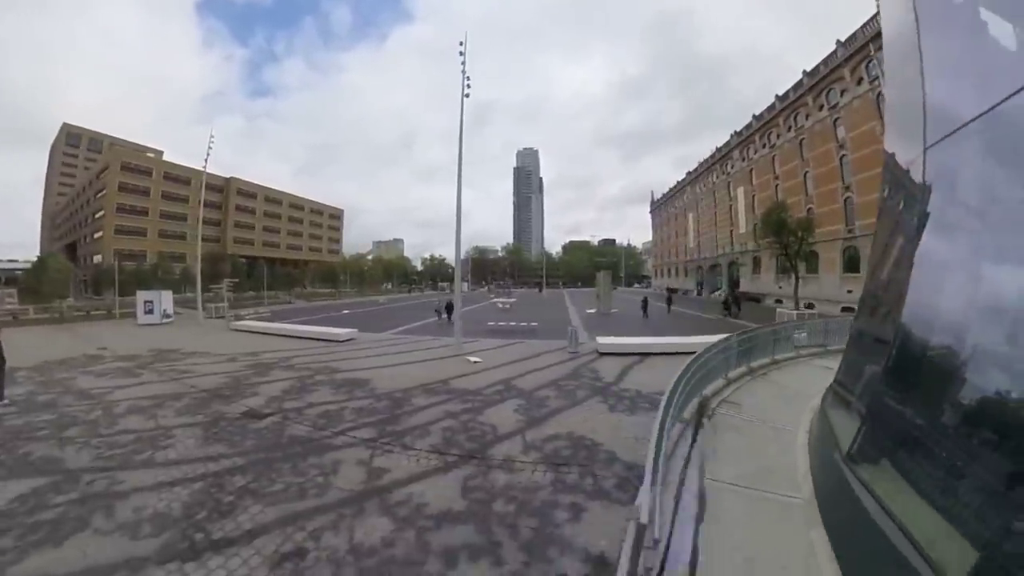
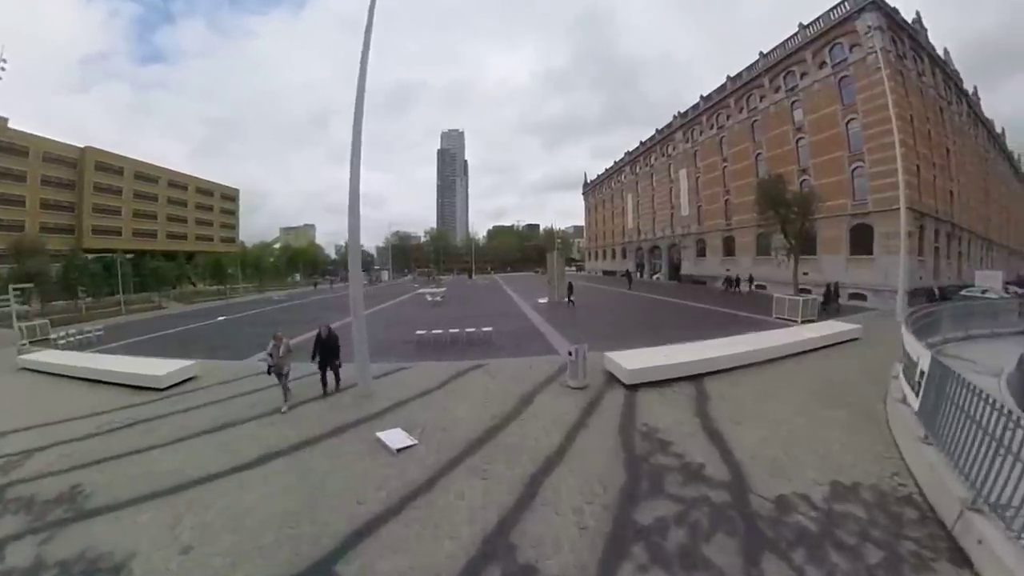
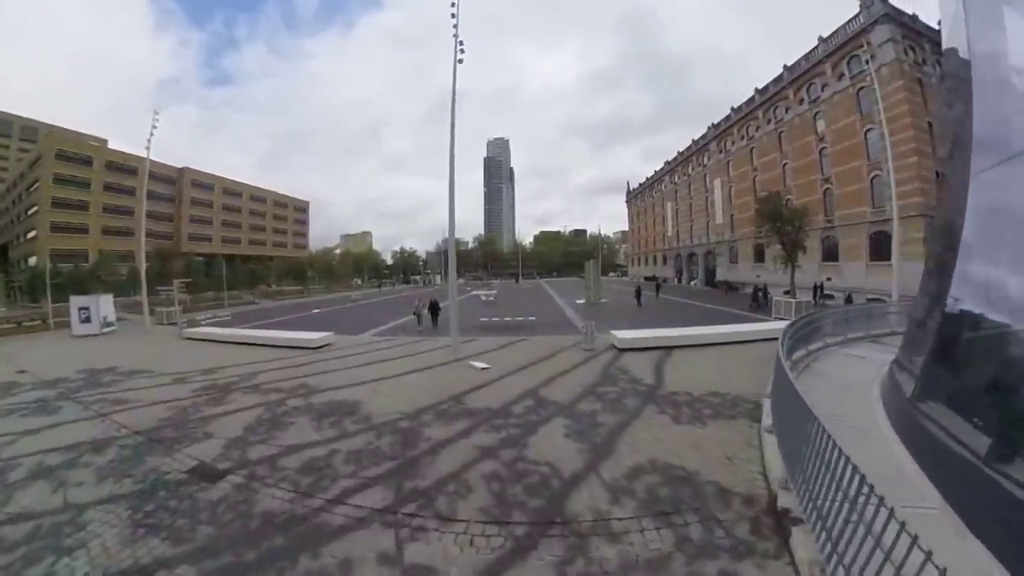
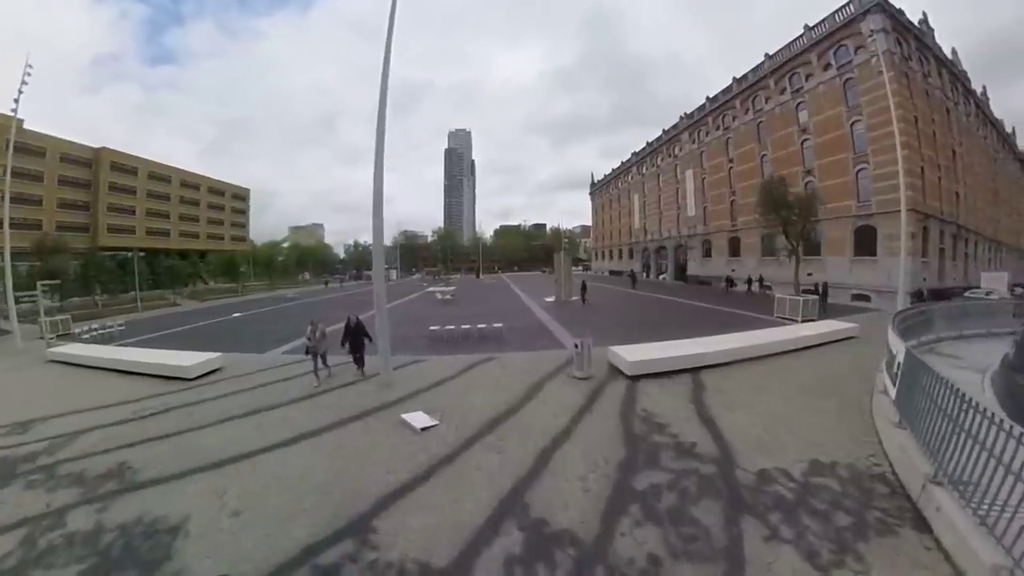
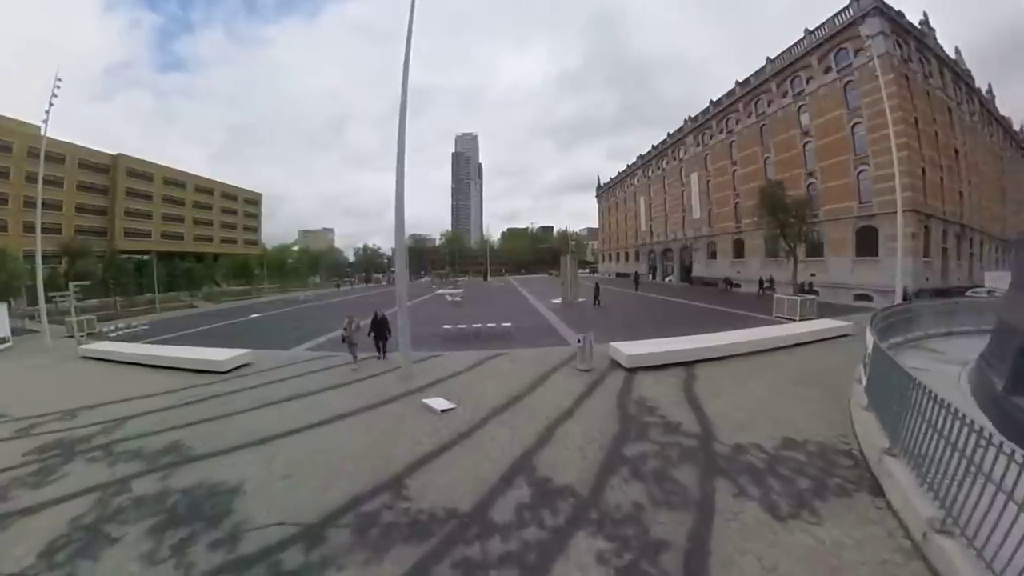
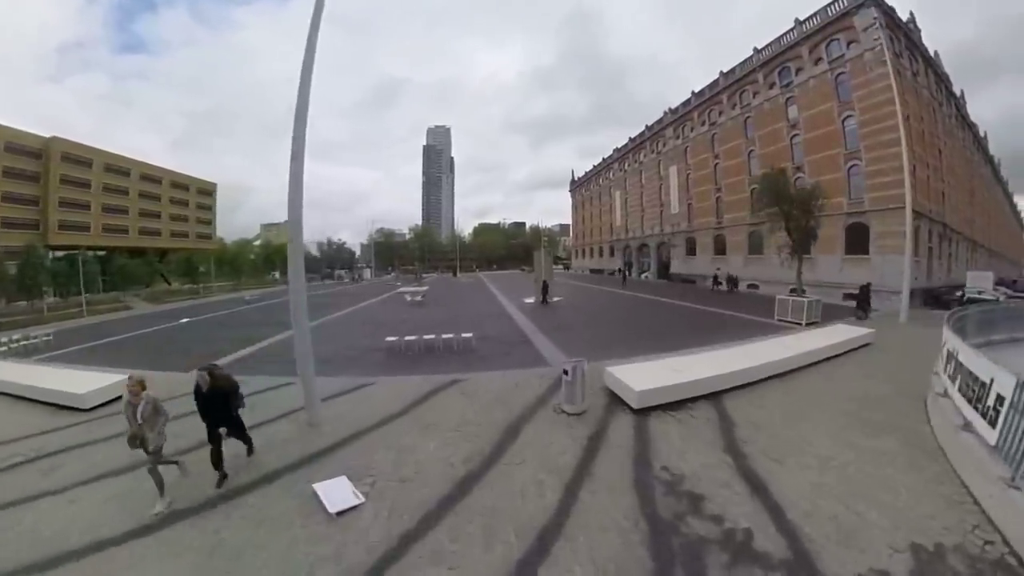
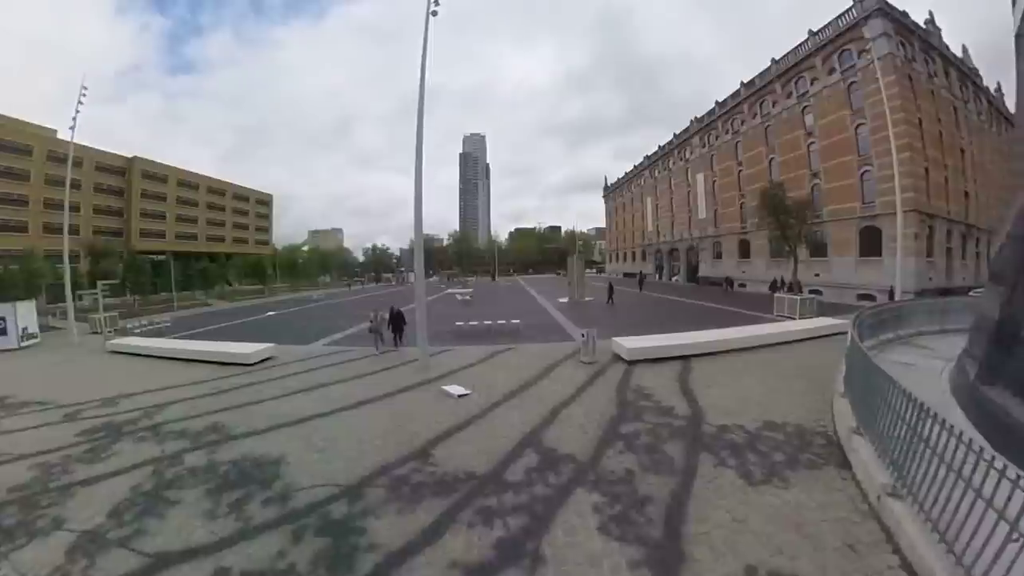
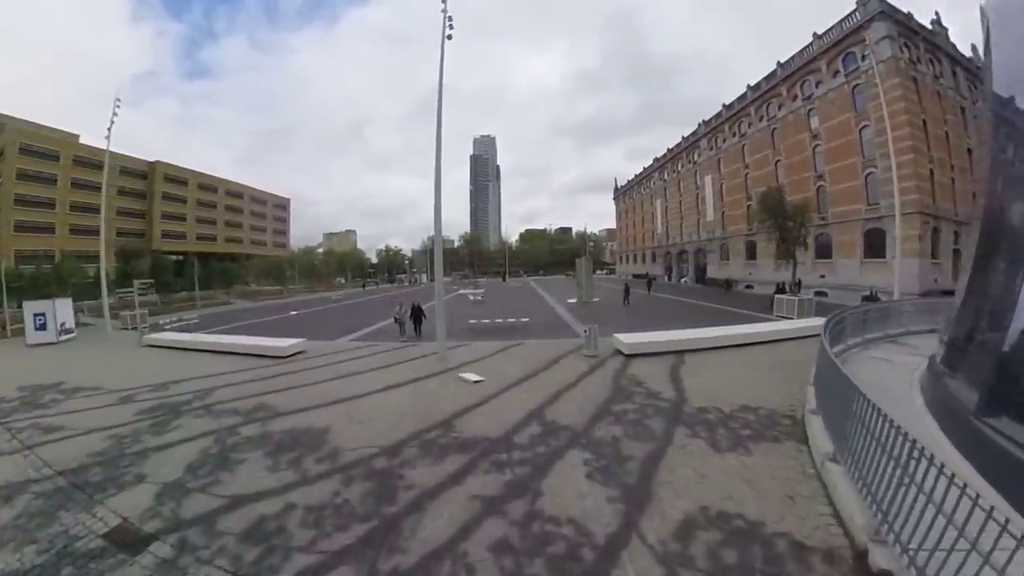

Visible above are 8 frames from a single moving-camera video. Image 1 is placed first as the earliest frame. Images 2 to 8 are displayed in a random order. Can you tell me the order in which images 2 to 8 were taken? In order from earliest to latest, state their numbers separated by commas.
3, 8, 7, 5, 4, 2, 6
